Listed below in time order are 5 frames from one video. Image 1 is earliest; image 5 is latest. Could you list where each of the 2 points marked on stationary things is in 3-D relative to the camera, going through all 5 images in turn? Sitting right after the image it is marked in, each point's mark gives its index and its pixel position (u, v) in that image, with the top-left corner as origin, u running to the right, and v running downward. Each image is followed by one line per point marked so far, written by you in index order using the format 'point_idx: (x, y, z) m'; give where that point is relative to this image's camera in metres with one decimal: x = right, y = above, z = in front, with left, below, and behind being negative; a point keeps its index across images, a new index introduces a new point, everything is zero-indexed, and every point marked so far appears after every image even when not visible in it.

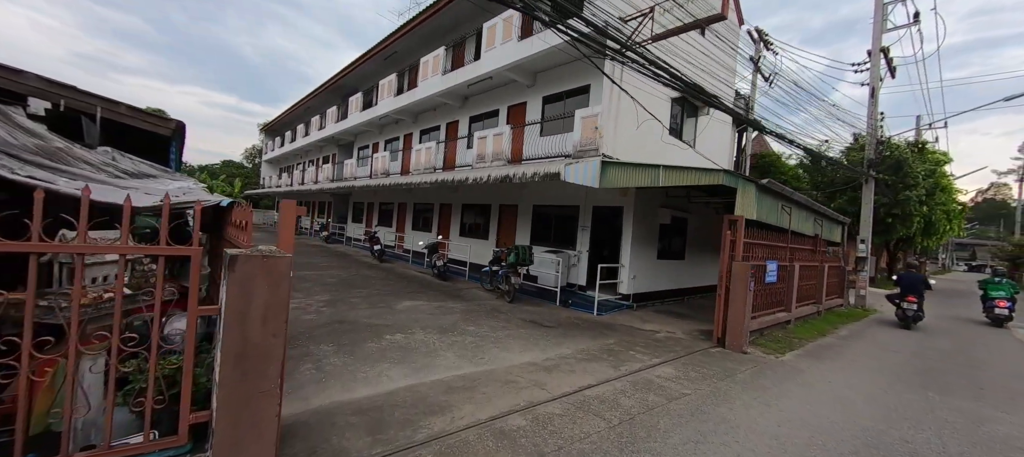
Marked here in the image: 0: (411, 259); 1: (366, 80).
0: (-3.6, -1.1, +13.6) m
1: (-7.8, +7.8, +19.8) m
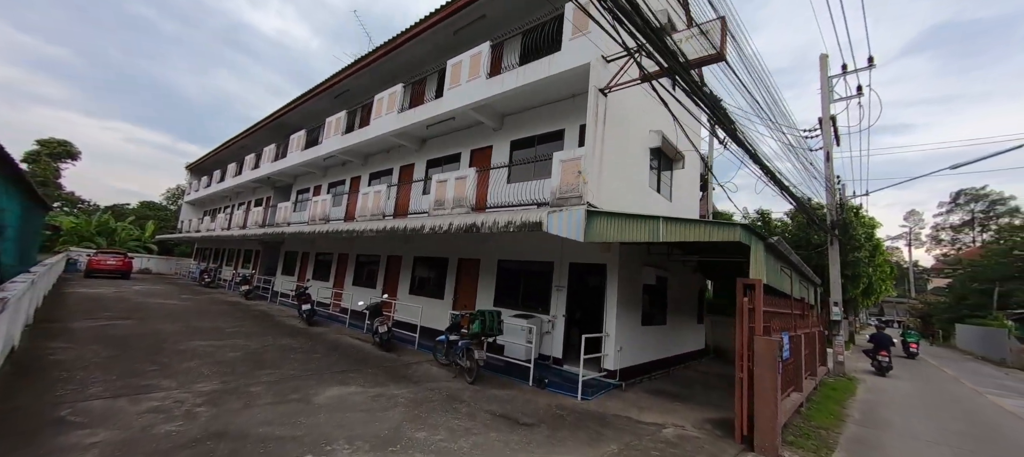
0: (-4.9, -2.8, +11.4) m
1: (-9.7, +5.3, +18.2) m
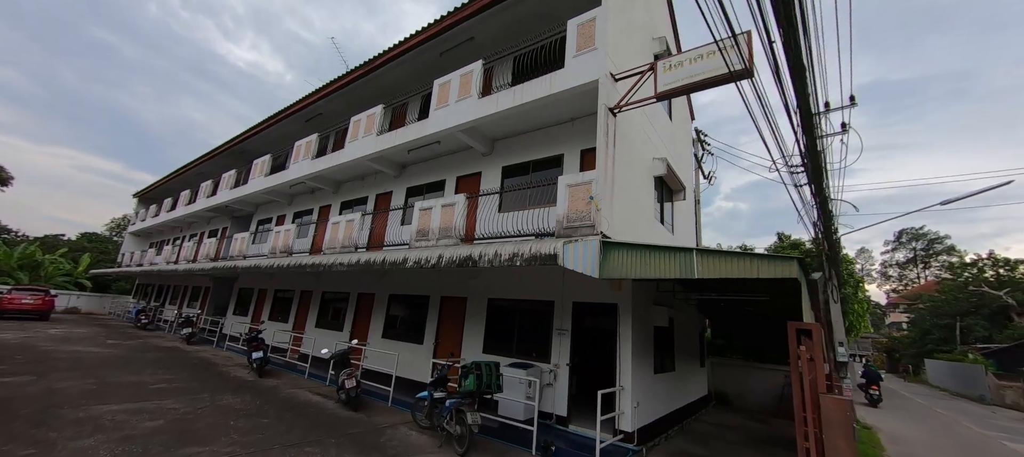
0: (-5.3, -3.7, +9.7) m
1: (-10.5, +3.8, +16.9) m
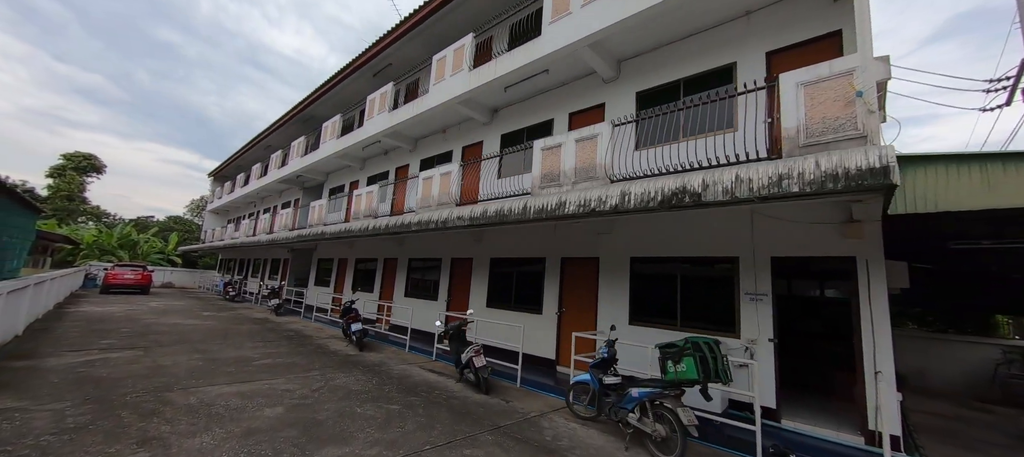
0: (-2.4, -2.7, +8.8) m
1: (-7.1, +5.2, +15.9) m
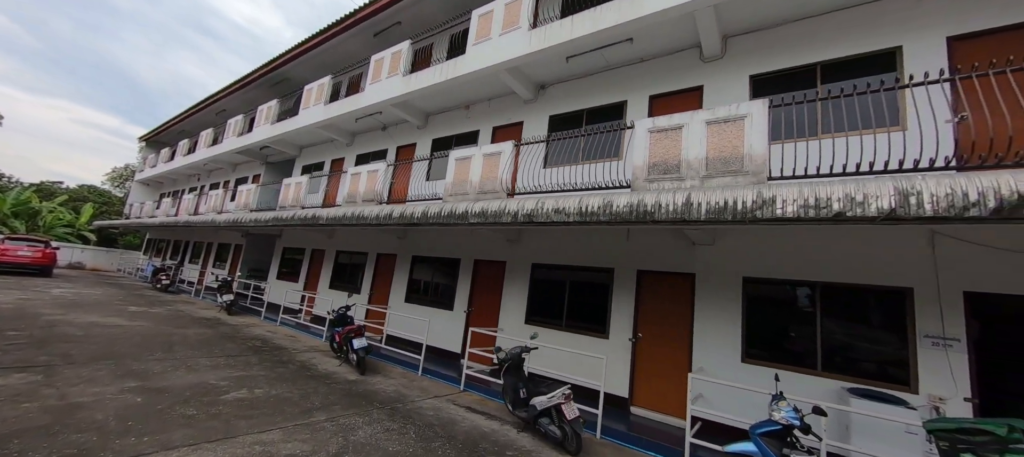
0: (-1.6, -2.6, +6.9) m
1: (-6.5, +5.7, +13.4) m
